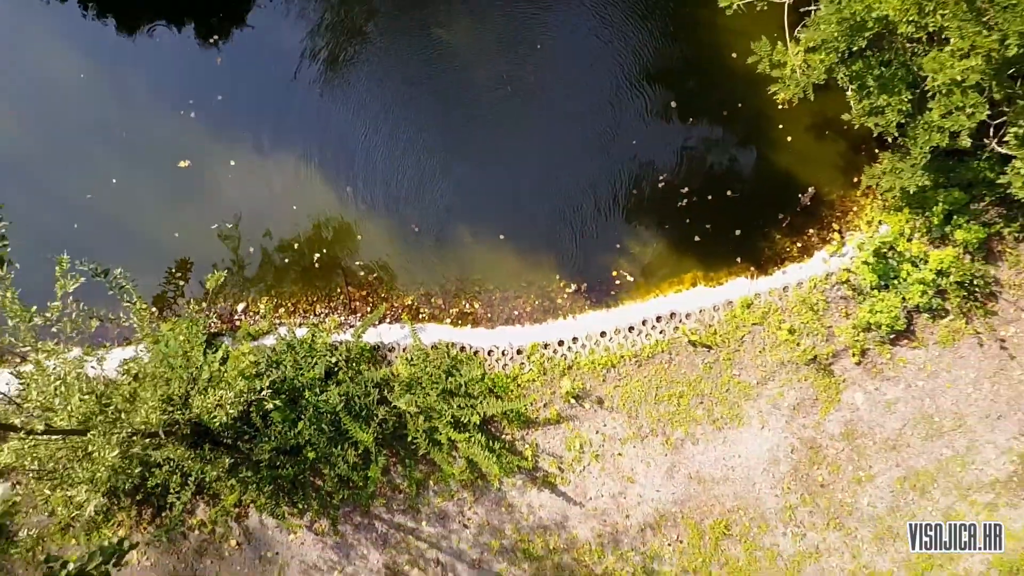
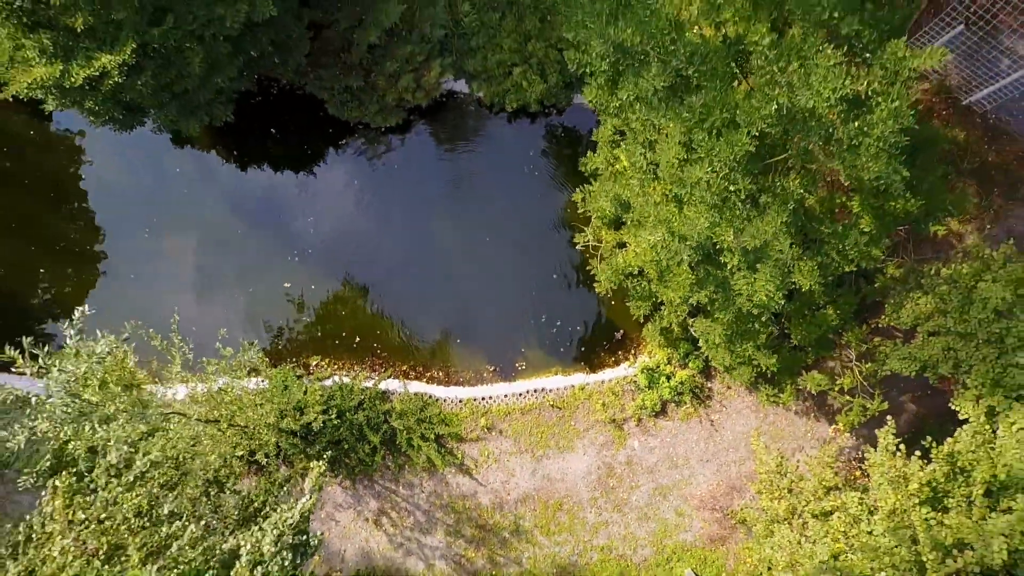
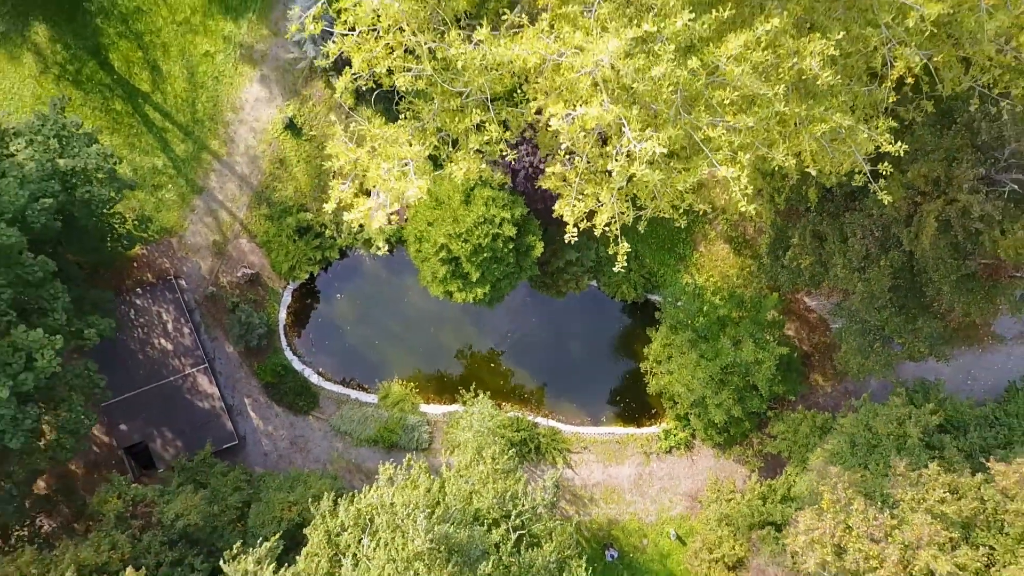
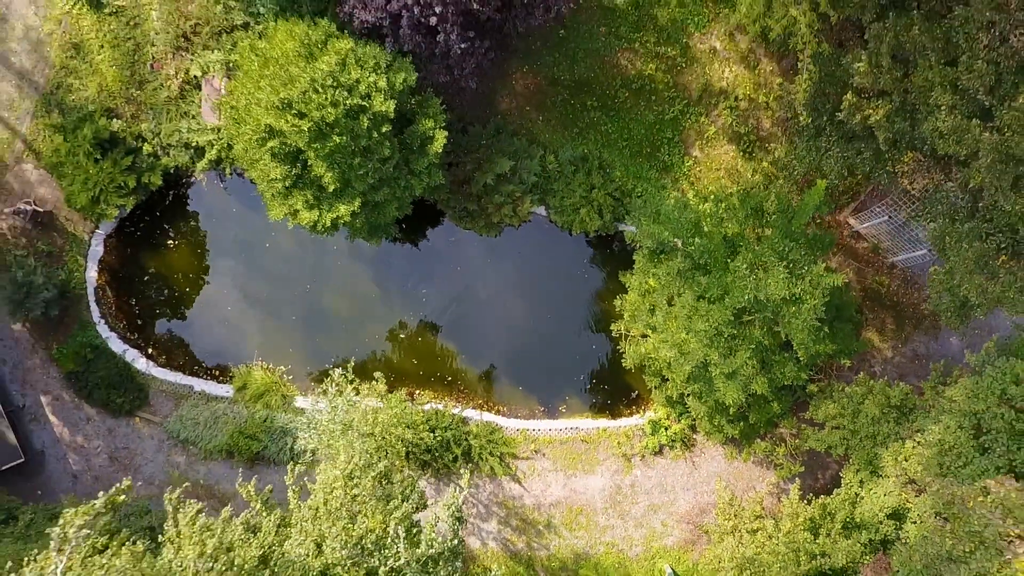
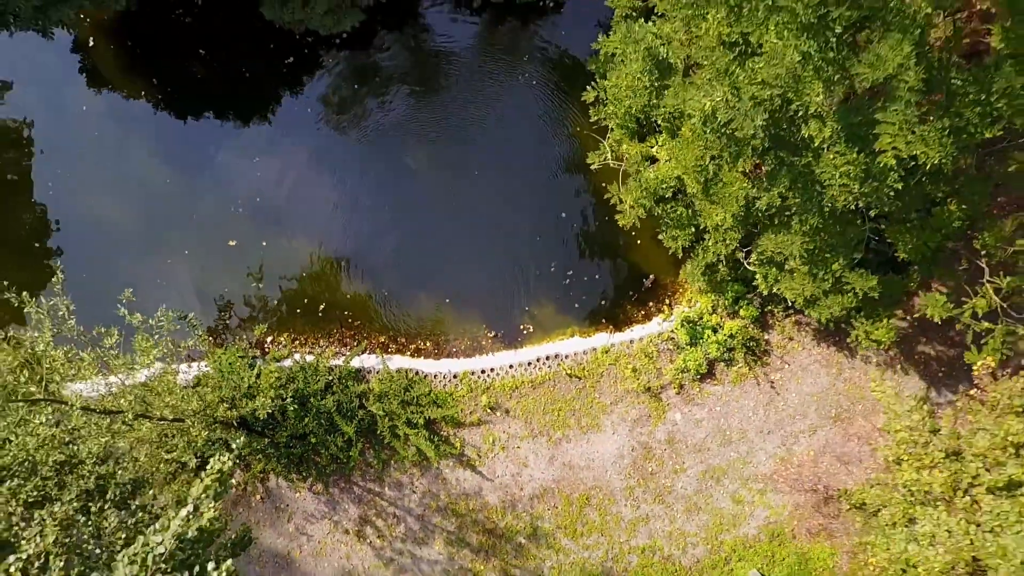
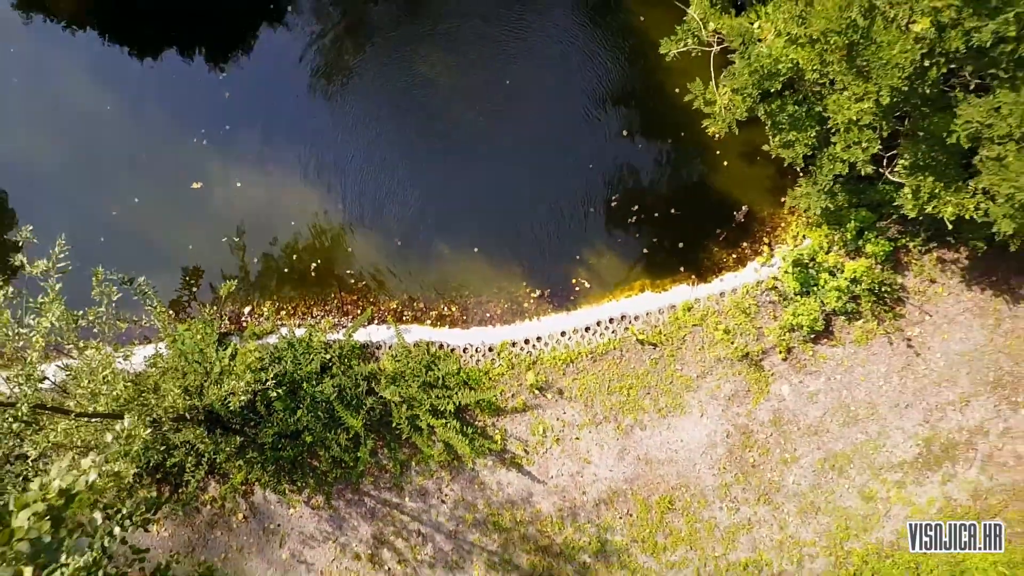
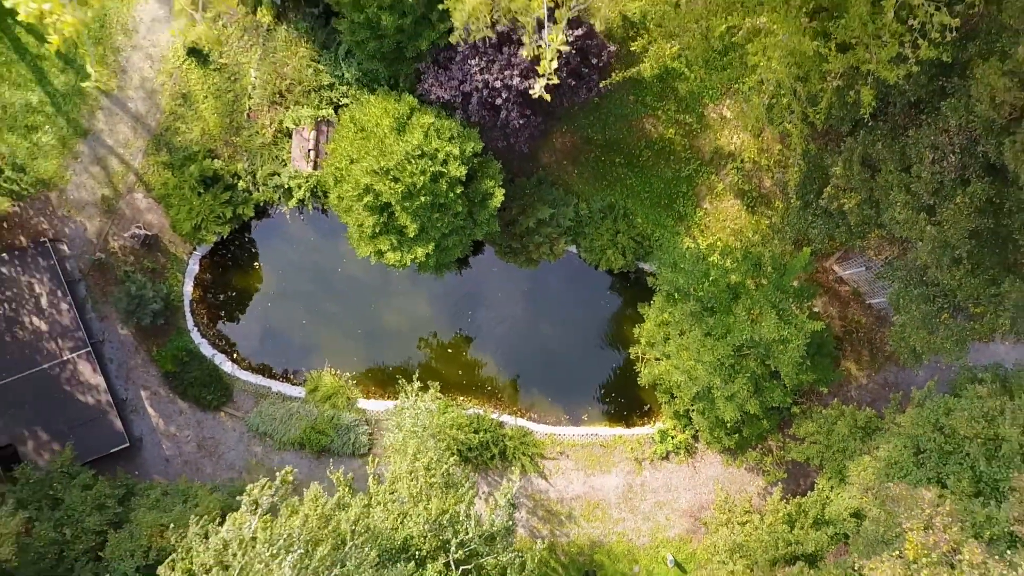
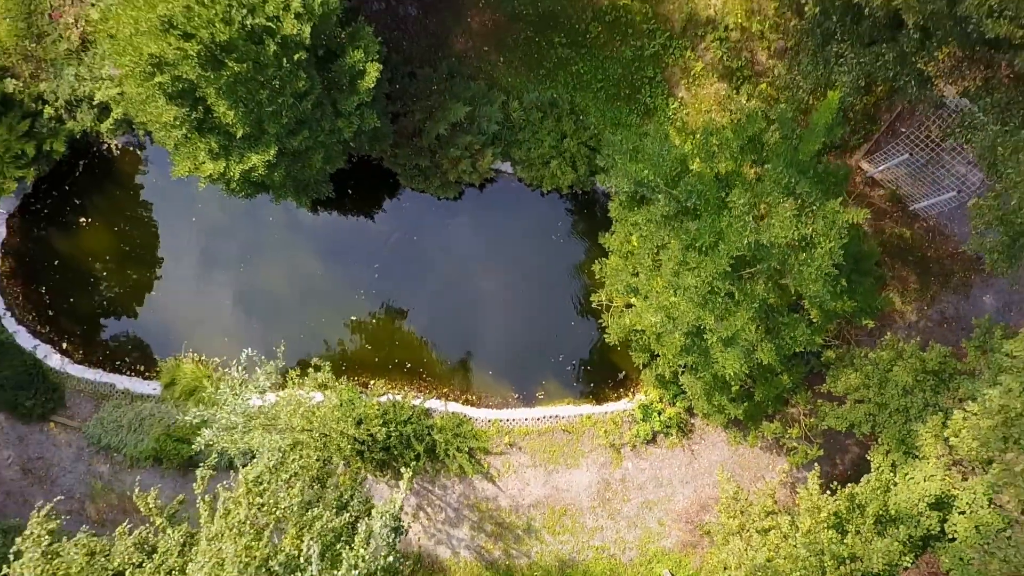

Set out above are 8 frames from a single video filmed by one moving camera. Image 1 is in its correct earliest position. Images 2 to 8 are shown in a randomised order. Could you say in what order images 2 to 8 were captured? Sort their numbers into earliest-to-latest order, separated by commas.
6, 5, 2, 8, 4, 7, 3
